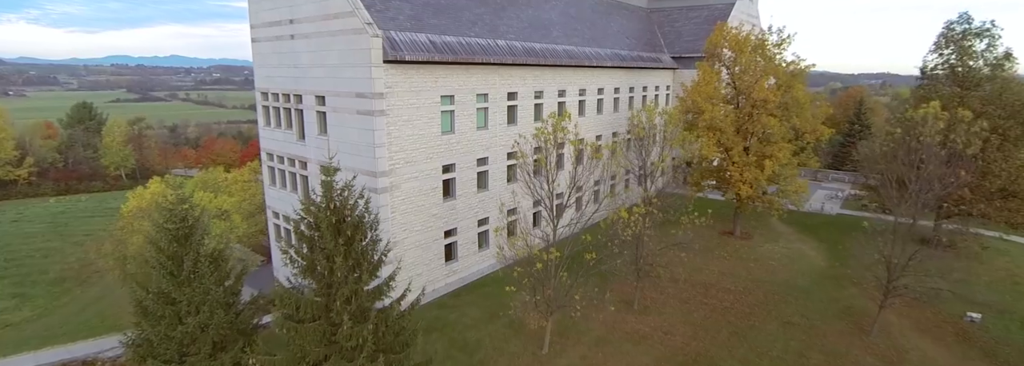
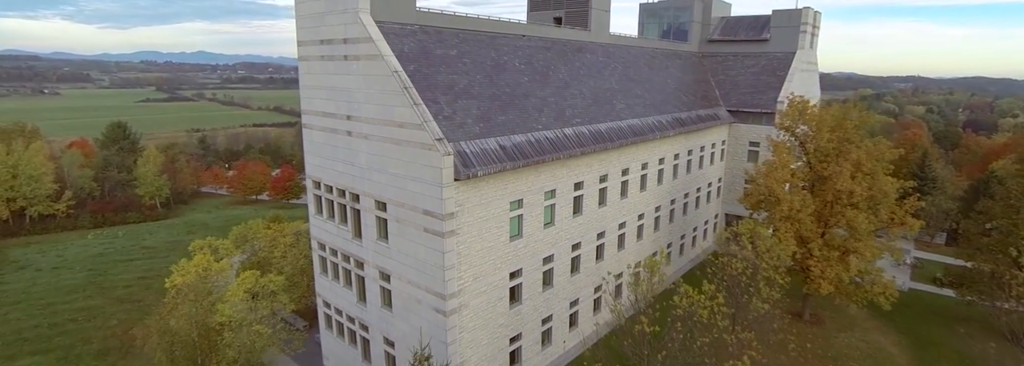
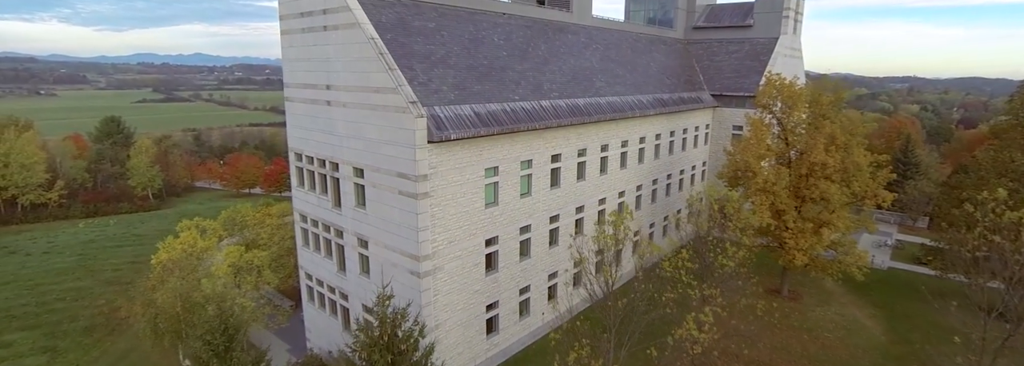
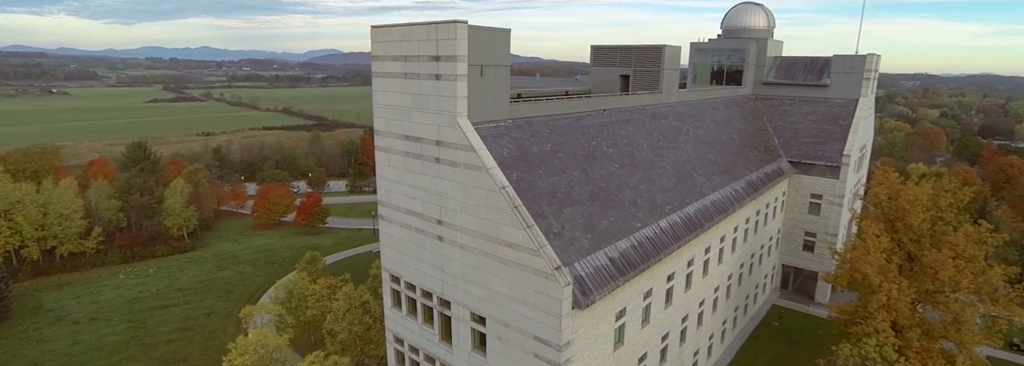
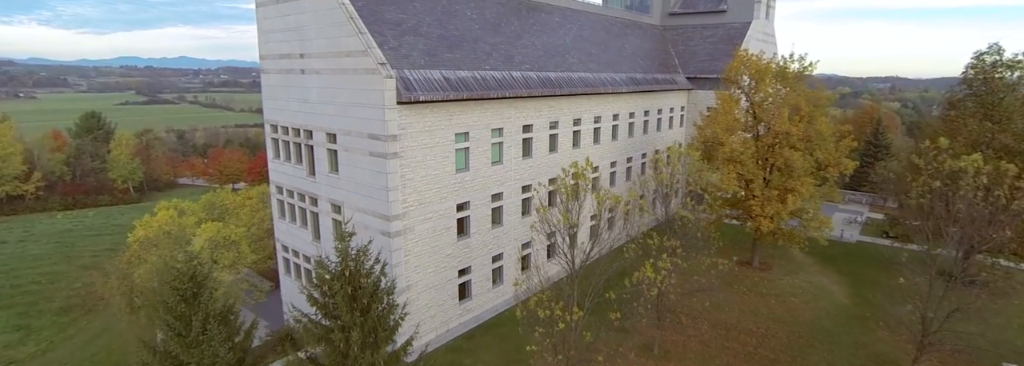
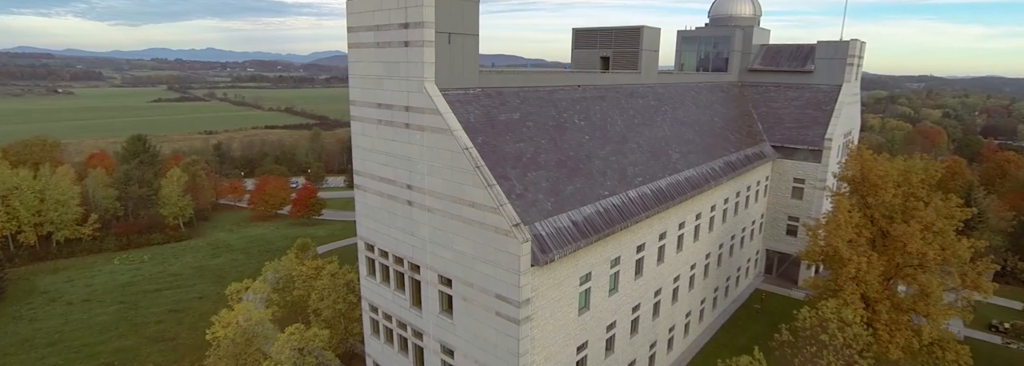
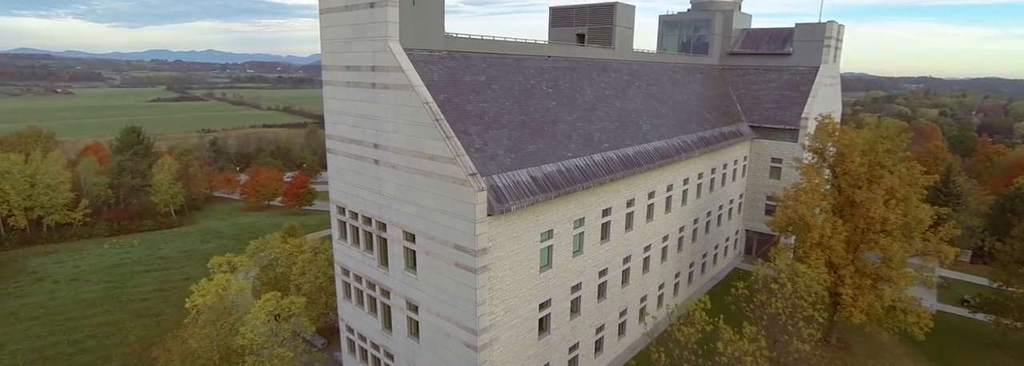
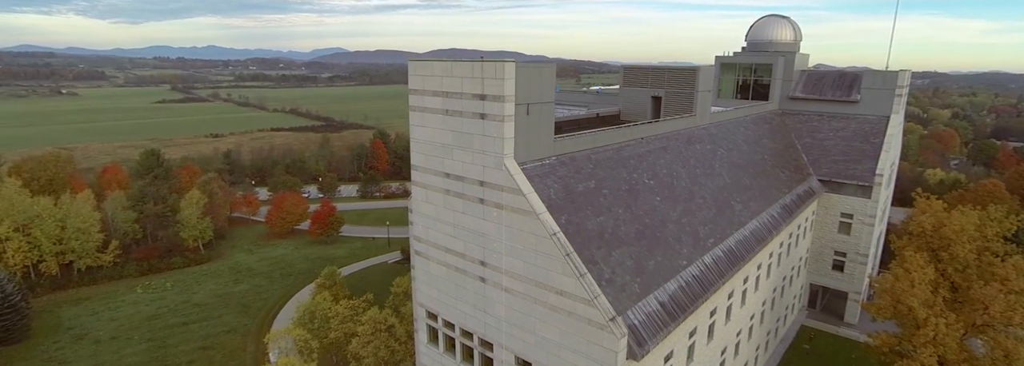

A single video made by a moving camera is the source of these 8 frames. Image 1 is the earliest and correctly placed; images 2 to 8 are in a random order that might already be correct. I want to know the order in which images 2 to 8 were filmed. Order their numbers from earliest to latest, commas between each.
5, 3, 2, 7, 6, 4, 8
